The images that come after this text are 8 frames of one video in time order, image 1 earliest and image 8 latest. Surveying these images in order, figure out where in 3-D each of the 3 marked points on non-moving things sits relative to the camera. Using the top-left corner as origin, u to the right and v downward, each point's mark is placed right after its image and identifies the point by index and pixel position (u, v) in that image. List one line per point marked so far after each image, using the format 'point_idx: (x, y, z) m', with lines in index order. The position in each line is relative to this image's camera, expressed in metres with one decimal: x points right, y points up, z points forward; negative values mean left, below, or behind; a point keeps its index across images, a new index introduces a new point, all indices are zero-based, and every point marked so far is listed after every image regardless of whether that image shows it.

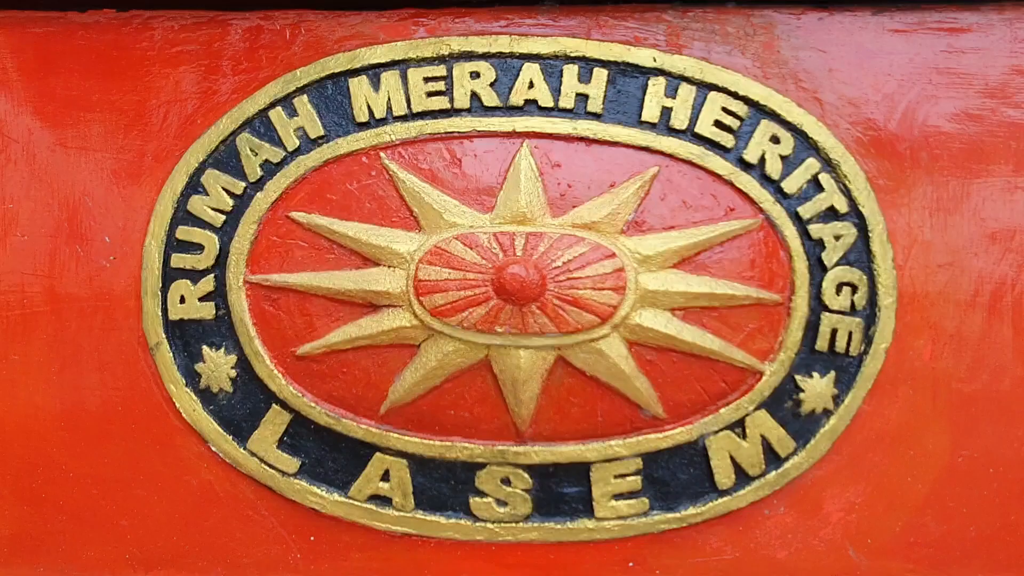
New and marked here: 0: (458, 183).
0: (0.0, +0.1, +0.7) m
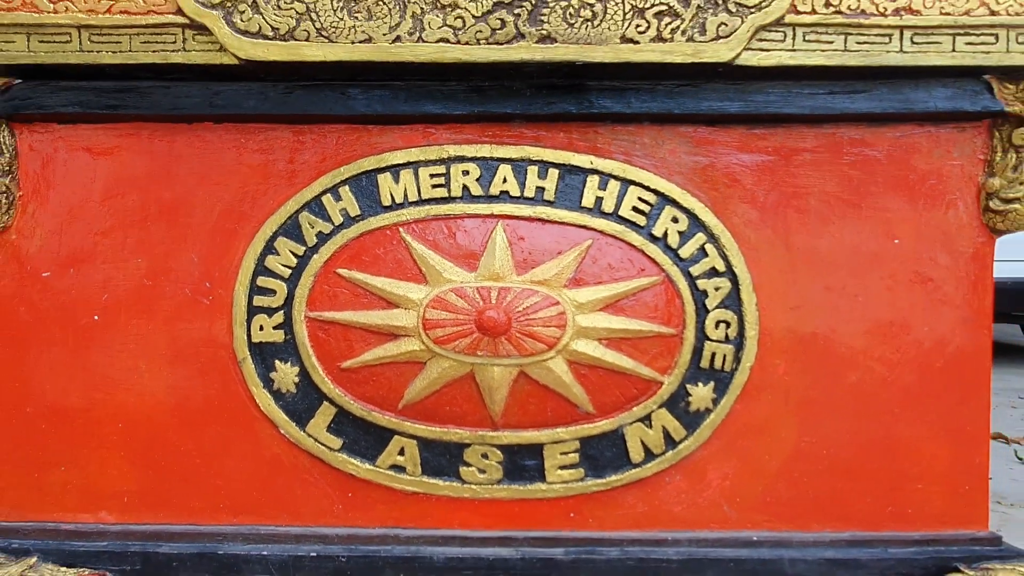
0: (-0.1, +0.1, +1.0) m
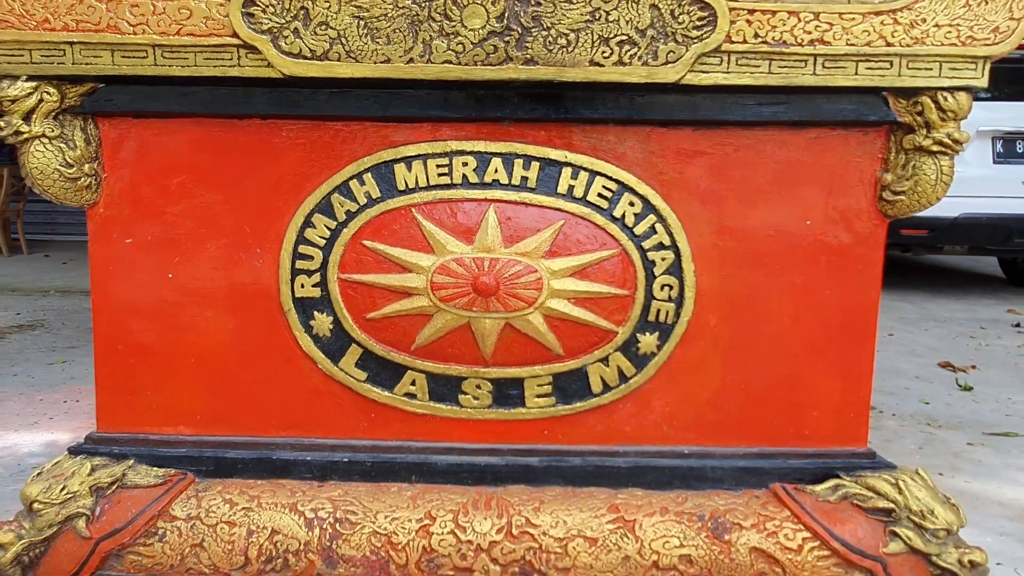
0: (-0.1, +0.1, +1.2) m
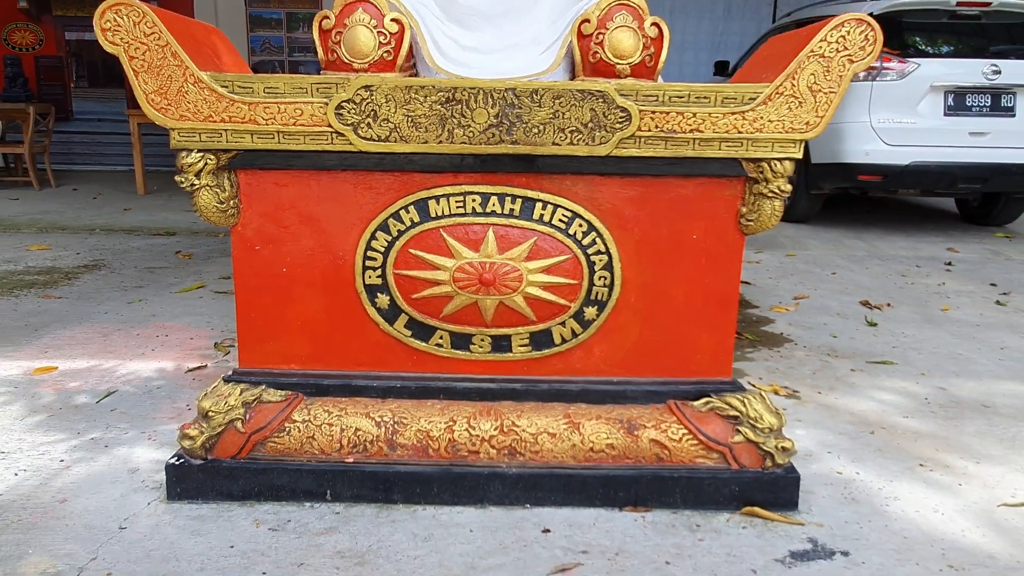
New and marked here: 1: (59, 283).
0: (-0.1, +0.1, +1.9) m
1: (-2.7, 0.0, +4.5) m
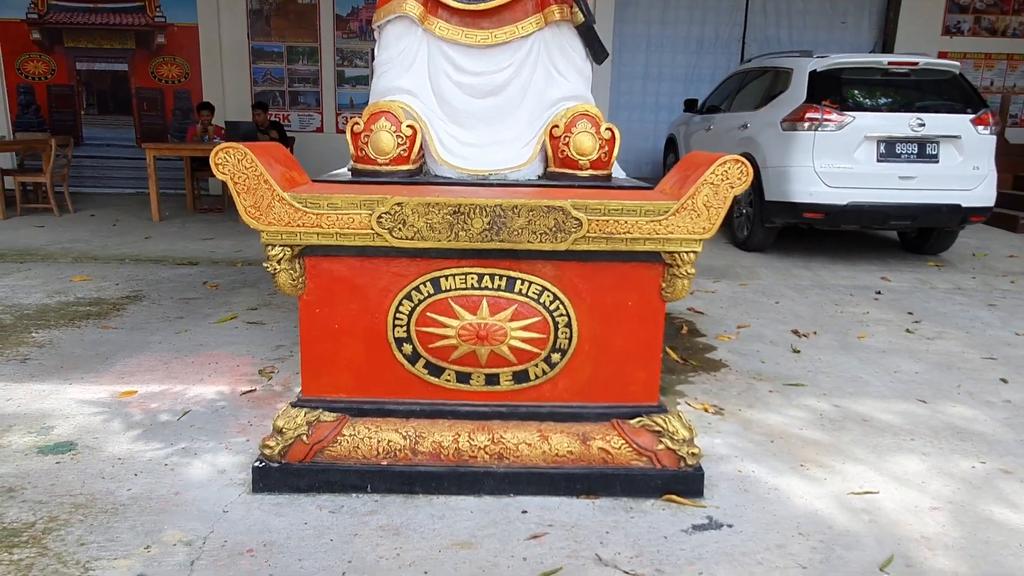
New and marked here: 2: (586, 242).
0: (-0.2, -0.1, +2.7) m
1: (-2.8, -0.2, +5.2) m
2: (+0.3, +0.2, +2.6) m
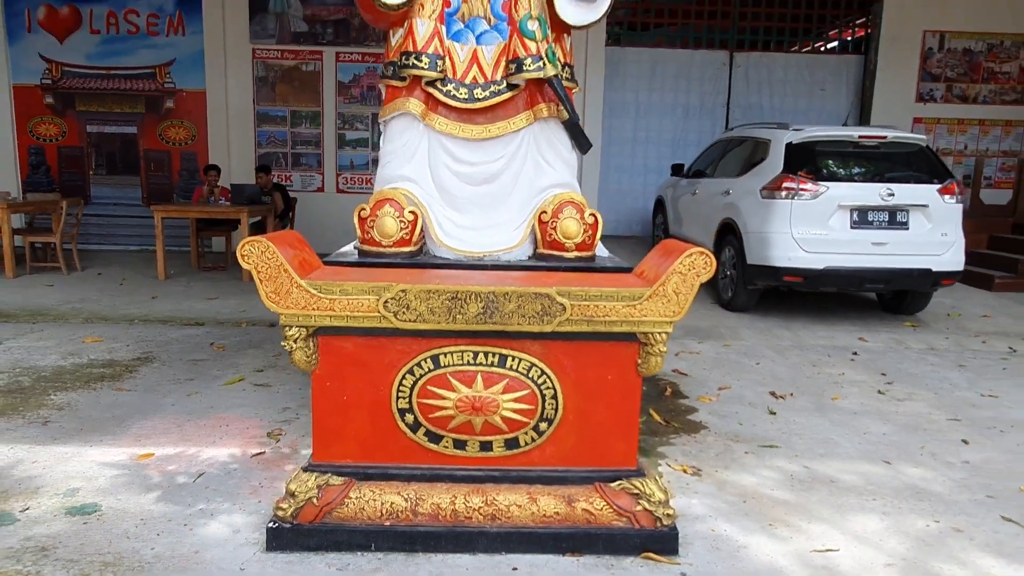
0: (-0.2, -0.4, +3.0) m
1: (-2.9, -0.6, +5.5) m
2: (+0.2, -0.1, +2.9) m
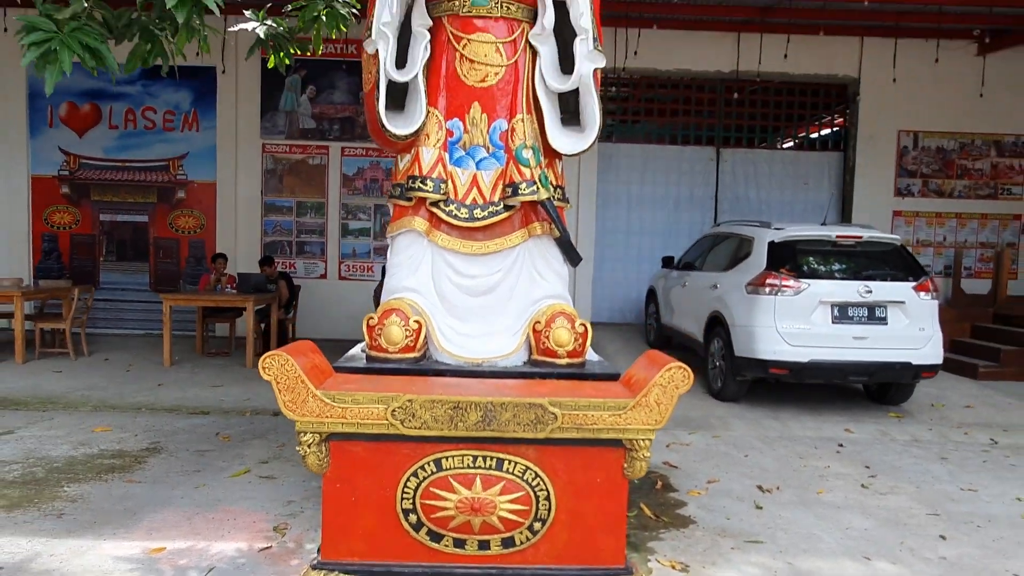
0: (-0.2, -0.8, +3.2) m
1: (-2.9, -1.4, +5.6) m
2: (+0.2, -0.6, +3.1) m
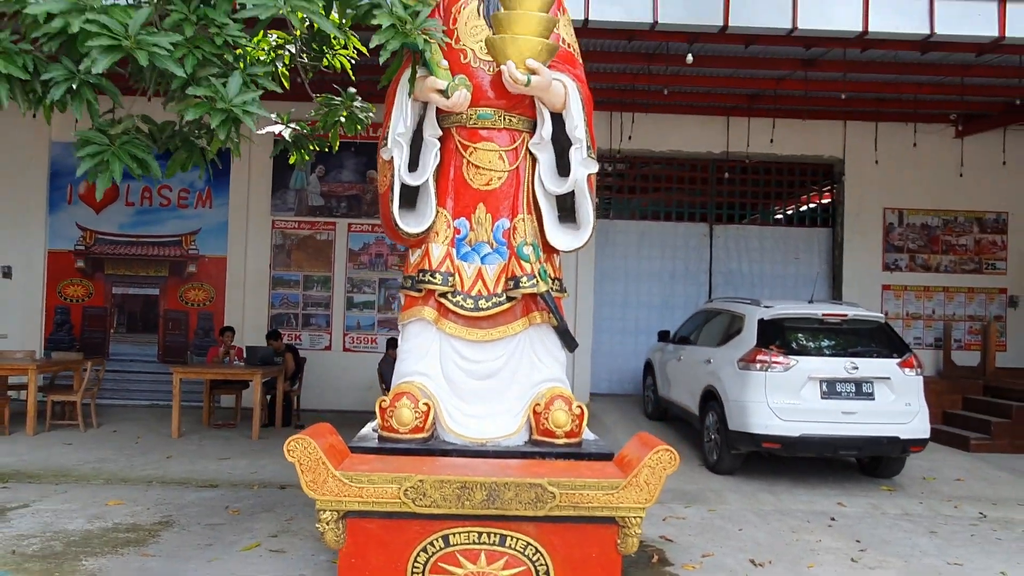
0: (-0.2, -1.3, +3.5) m
1: (-2.9, -2.0, +5.8) m
2: (+0.2, -1.0, +3.4) m
